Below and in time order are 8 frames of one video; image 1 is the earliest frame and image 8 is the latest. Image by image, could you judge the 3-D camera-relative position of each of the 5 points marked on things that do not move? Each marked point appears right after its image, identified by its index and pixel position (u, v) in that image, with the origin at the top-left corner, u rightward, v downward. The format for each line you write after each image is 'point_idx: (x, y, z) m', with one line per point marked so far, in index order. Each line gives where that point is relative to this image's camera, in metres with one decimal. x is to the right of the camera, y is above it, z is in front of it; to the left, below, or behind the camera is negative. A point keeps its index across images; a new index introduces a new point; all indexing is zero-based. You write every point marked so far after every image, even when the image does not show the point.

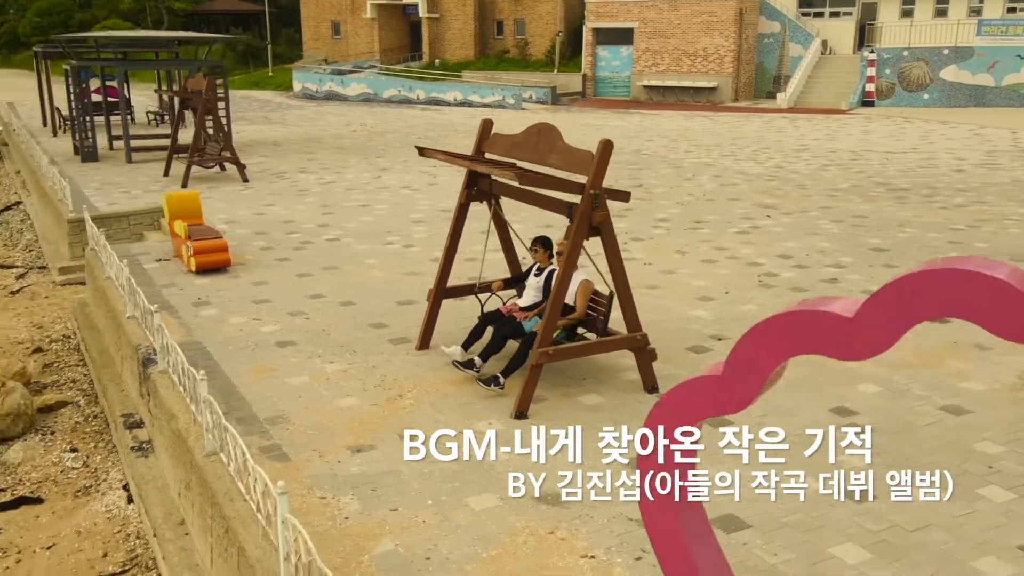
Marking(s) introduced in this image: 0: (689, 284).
0: (+2.1, +0.1, +9.7) m
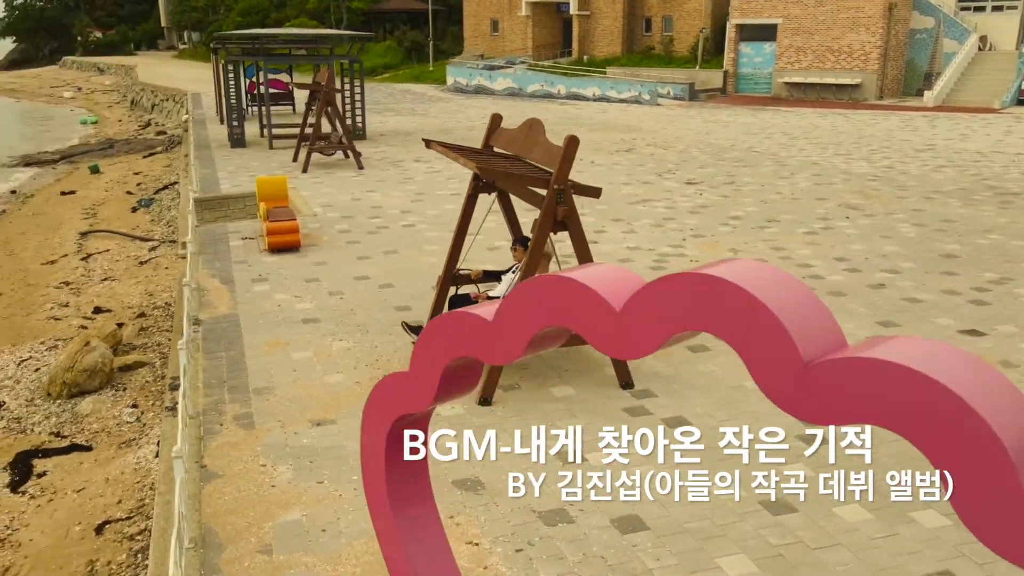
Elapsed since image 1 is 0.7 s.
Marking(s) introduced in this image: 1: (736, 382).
0: (+2.4, +0.1, +9.1) m
1: (+1.8, -0.7, +6.5) m
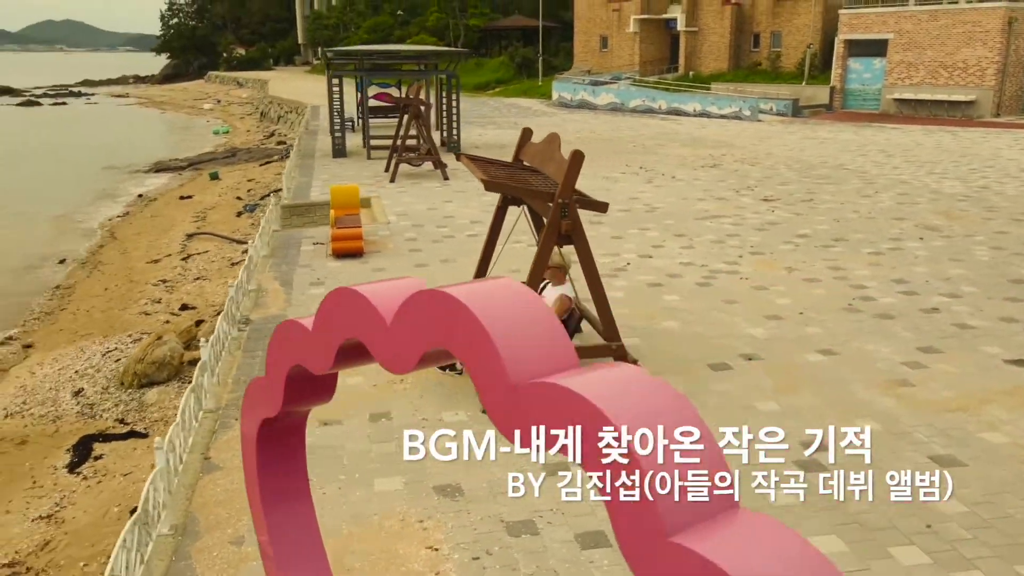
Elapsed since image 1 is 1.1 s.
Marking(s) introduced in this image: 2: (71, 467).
0: (+2.8, -0.1, +8.7) m
1: (+1.8, -0.9, +6.2) m
2: (-4.9, -2.0, +9.1) m
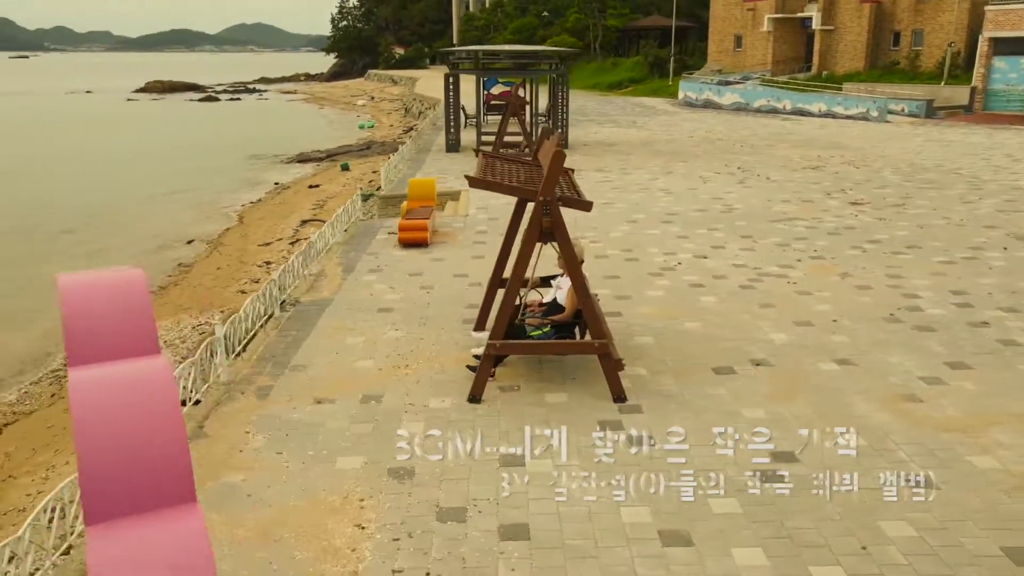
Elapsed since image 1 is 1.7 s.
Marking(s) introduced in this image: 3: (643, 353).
0: (+3.0, -0.2, +8.3) m
1: (+1.6, -0.9, +5.9) m
2: (-4.6, -1.7, +9.9) m
3: (+1.2, -0.5, +7.2) m
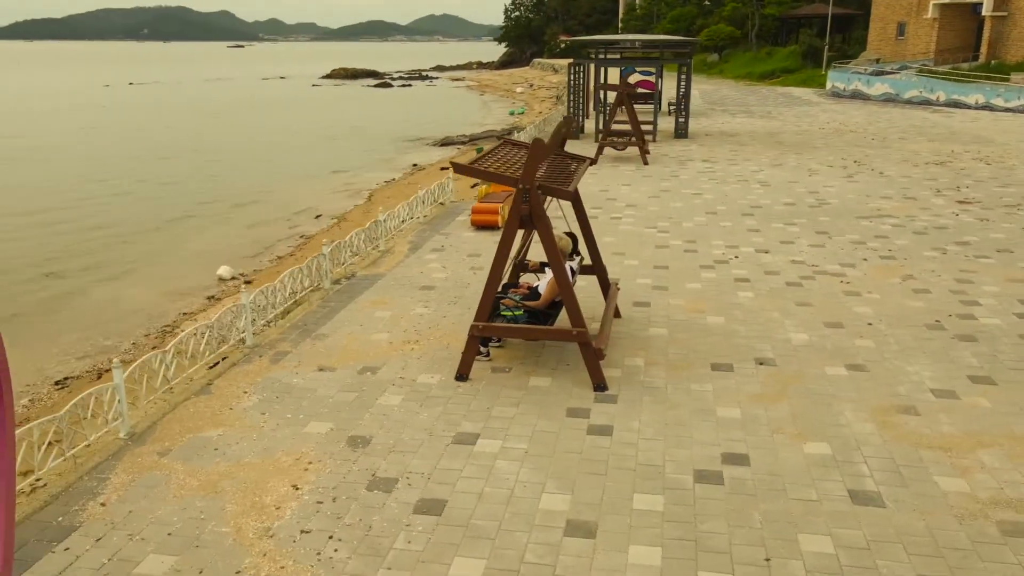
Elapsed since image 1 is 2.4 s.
0: (+3.2, -0.2, +7.7) m
1: (+1.4, -0.8, +5.7) m
2: (-4.1, -1.3, +10.6) m
3: (+1.2, -0.4, +7.0) m
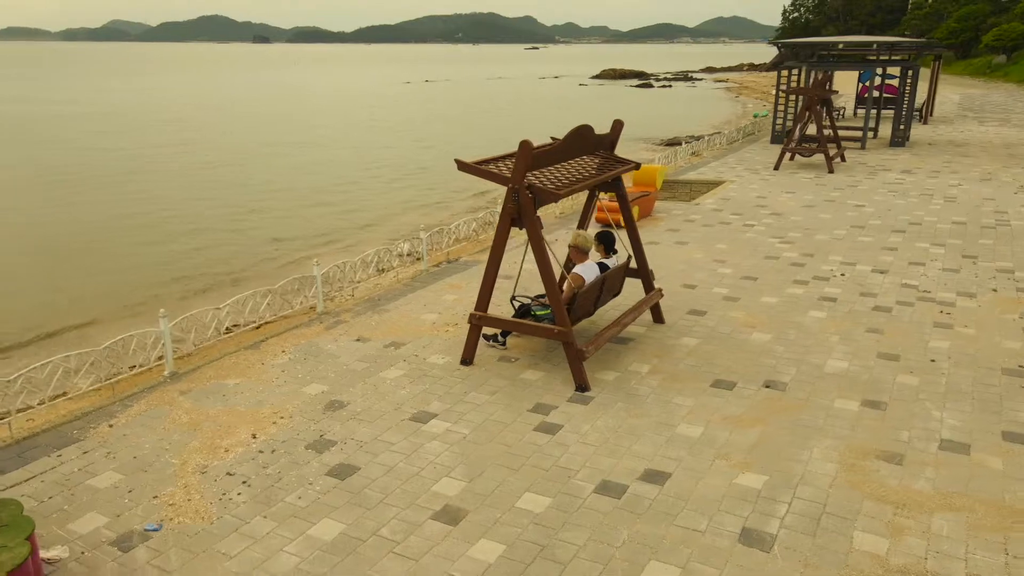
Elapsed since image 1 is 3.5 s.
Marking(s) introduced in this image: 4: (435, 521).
0: (+3.5, -0.4, +6.8) m
1: (+1.1, -0.9, +5.4) m
2: (-2.8, -0.8, +11.7) m
3: (+1.3, -0.5, +6.7) m
4: (-0.4, -1.2, +4.3) m
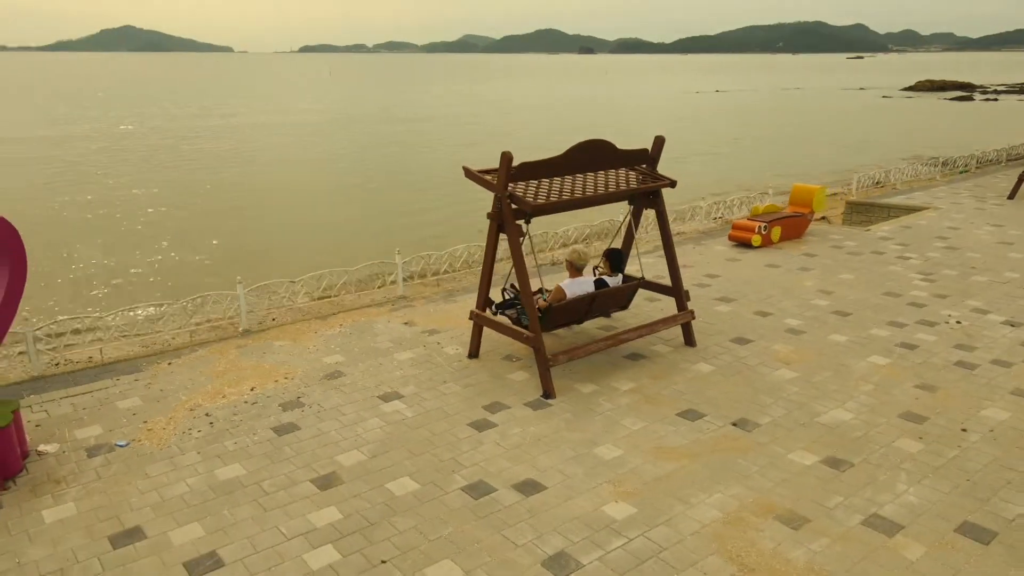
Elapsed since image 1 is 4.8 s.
0: (+3.4, -0.9, +5.9) m
1: (+0.6, -1.0, +5.3) m
2: (-0.8, -0.6, +12.6) m
3: (+1.3, -0.7, +6.5) m
4: (-1.2, -1.1, +4.8) m
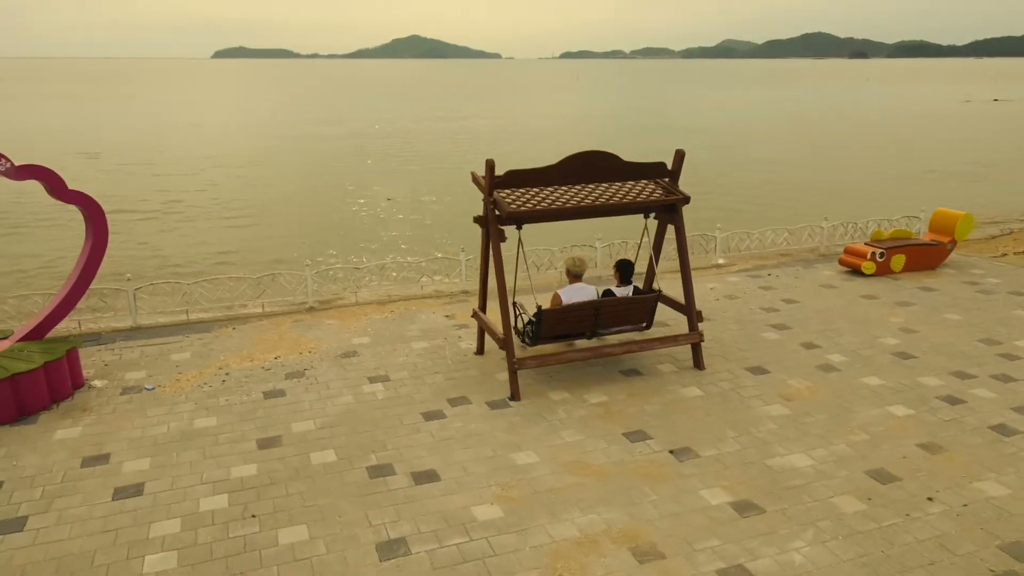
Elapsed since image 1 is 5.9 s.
0: (+3.0, -1.2, +5.1) m
1: (+0.2, -1.1, +5.5) m
2: (+1.1, -0.6, +12.8) m
3: (+1.2, -0.8, +6.3) m
4: (-1.7, -1.0, +5.5) m
